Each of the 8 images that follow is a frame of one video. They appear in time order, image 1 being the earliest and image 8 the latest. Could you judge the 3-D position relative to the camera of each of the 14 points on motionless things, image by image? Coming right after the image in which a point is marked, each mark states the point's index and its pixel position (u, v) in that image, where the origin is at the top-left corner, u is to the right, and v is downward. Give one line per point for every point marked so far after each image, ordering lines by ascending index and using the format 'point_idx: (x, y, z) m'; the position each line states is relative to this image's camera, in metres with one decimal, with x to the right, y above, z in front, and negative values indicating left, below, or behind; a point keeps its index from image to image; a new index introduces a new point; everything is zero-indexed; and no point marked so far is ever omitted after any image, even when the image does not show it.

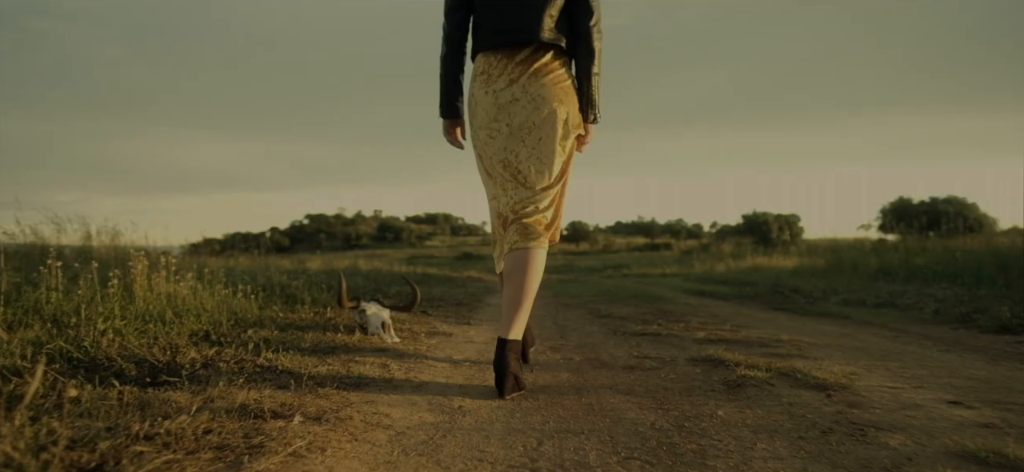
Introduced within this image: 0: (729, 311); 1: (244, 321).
0: (+2.2, -0.8, +6.7) m
1: (-1.8, -0.6, +4.4) m
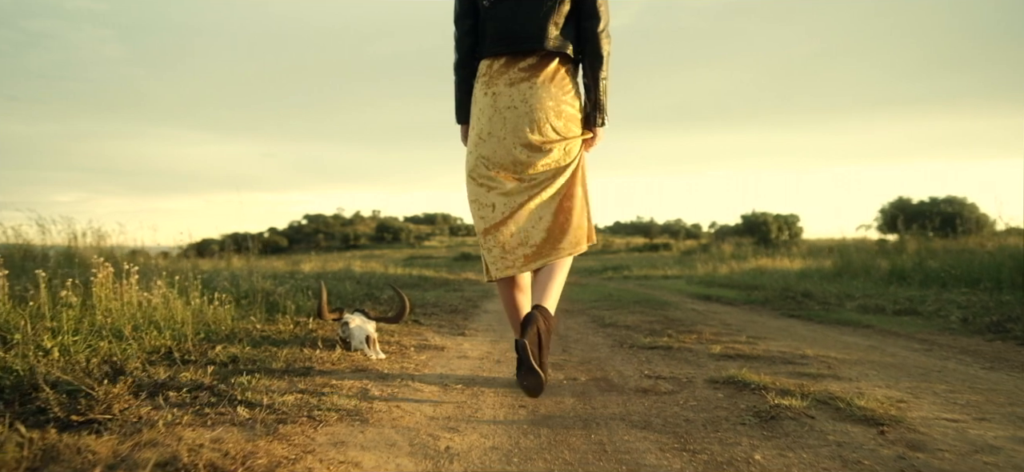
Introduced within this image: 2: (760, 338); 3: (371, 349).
0: (+2.2, -0.8, +6.3) m
1: (-1.8, -0.6, +4.0) m
2: (+1.8, -0.7, +4.8) m
3: (-0.8, -0.7, +3.8) m
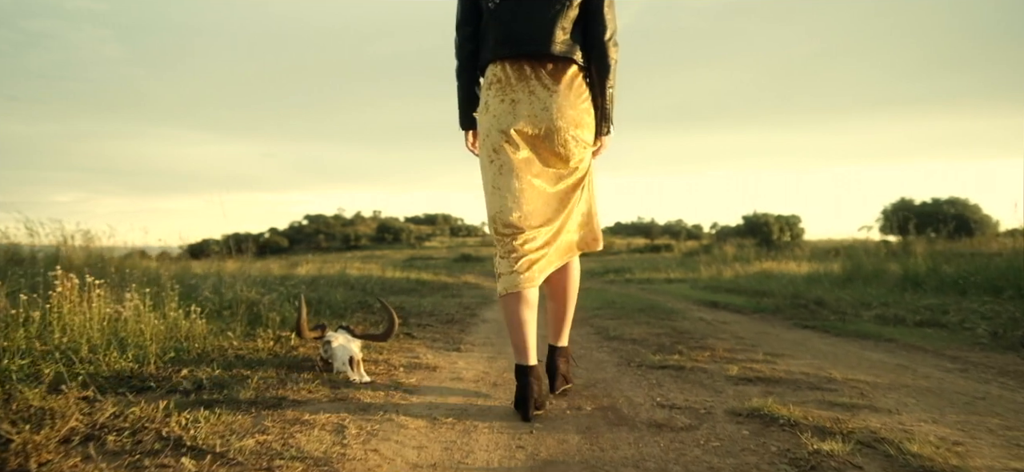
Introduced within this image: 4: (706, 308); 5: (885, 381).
0: (+2.2, -0.9, +6.0) m
1: (-1.8, -0.7, +3.6) m
2: (+1.8, -0.8, +4.4) m
3: (-0.8, -0.7, +3.5) m
4: (+2.5, -1.0, +8.6) m
5: (+2.0, -0.8, +3.5) m
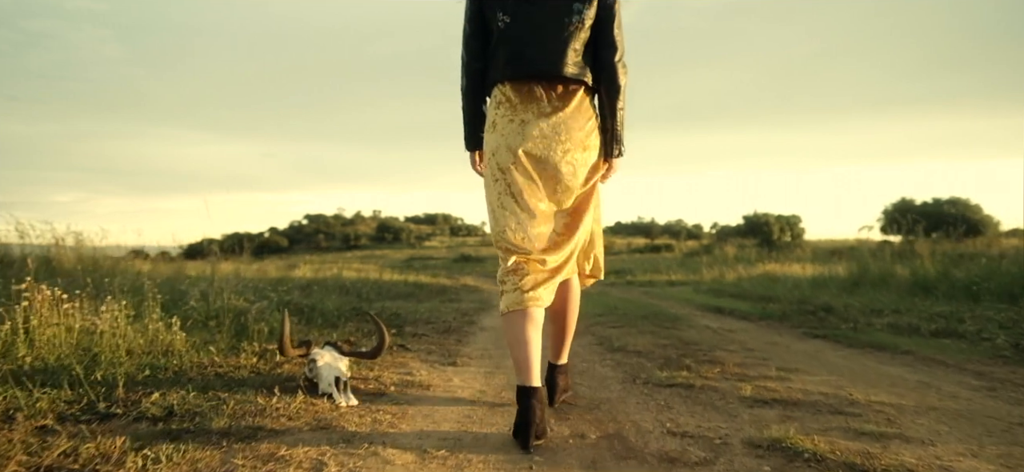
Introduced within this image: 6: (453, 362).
0: (+2.2, -0.9, +5.8) m
1: (-1.8, -0.7, +3.4) m
2: (+1.8, -0.9, +4.2) m
3: (-0.8, -0.8, +3.2) m
4: (+2.5, -1.0, +8.4) m
5: (+2.0, -0.8, +3.2) m
6: (-0.4, -0.9, +4.6) m
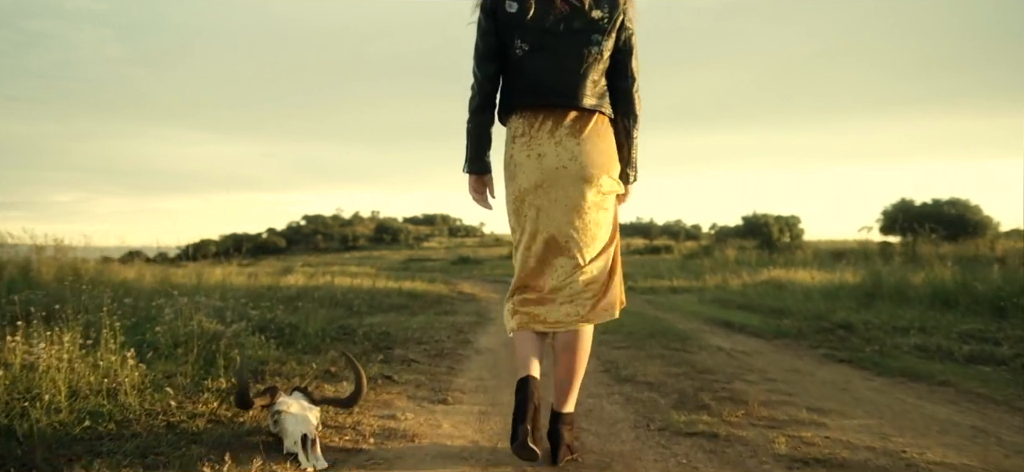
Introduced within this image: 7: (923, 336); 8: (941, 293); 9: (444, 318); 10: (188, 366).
0: (+2.2, -1.1, +5.3) m
1: (-1.8, -0.9, +2.9) m
2: (+1.8, -1.0, +3.7) m
3: (-0.9, -0.9, +2.8) m
4: (+2.5, -1.1, +7.9) m
5: (+1.9, -1.0, +2.8) m
6: (-0.4, -1.0, +4.1) m
7: (+3.9, -1.0, +6.3) m
8: (+5.8, -0.8, +8.9) m
9: (-1.0, -1.2, +9.6) m
10: (-2.1, -0.8, +4.3) m
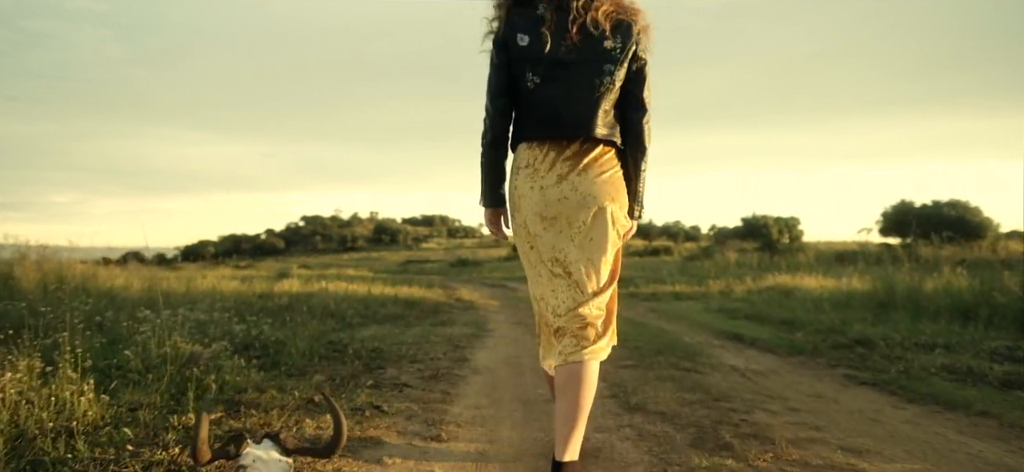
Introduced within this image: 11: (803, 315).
0: (+2.2, -1.2, +4.9) m
1: (-1.8, -1.0, +2.5) m
2: (+1.8, -1.1, +3.3) m
3: (-0.8, -1.0, +2.4) m
4: (+2.5, -1.3, +7.5) m
5: (+1.9, -1.1, +2.4) m
6: (-0.4, -1.1, +3.7) m
7: (+3.9, -1.1, +5.9) m
8: (+5.8, -0.9, +8.5) m
9: (-1.0, -1.3, +9.2) m
10: (-2.1, -0.9, +3.9) m
11: (+4.2, -1.1, +9.5) m
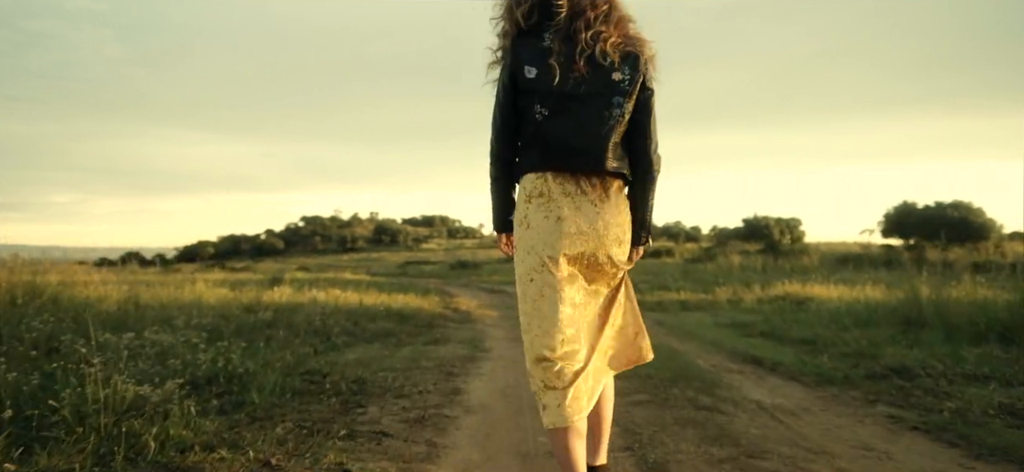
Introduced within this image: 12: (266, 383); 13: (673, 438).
0: (+2.1, -1.3, +4.2) m
1: (-1.9, -1.1, +1.9) m
2: (+1.7, -1.3, +2.6) m
3: (-0.9, -1.2, +1.7) m
4: (+2.5, -1.4, +6.9) m
5: (+1.9, -1.2, +1.7) m
6: (-0.4, -1.3, +3.0) m
7: (+3.9, -1.2, +5.2) m
8: (+5.8, -1.0, +7.8) m
9: (-1.0, -1.5, +8.5) m
10: (-2.1, -1.1, +3.2) m
11: (+4.2, -1.3, +8.8) m
12: (-2.0, -1.2, +5.4) m
13: (+1.0, -1.3, +4.2) m
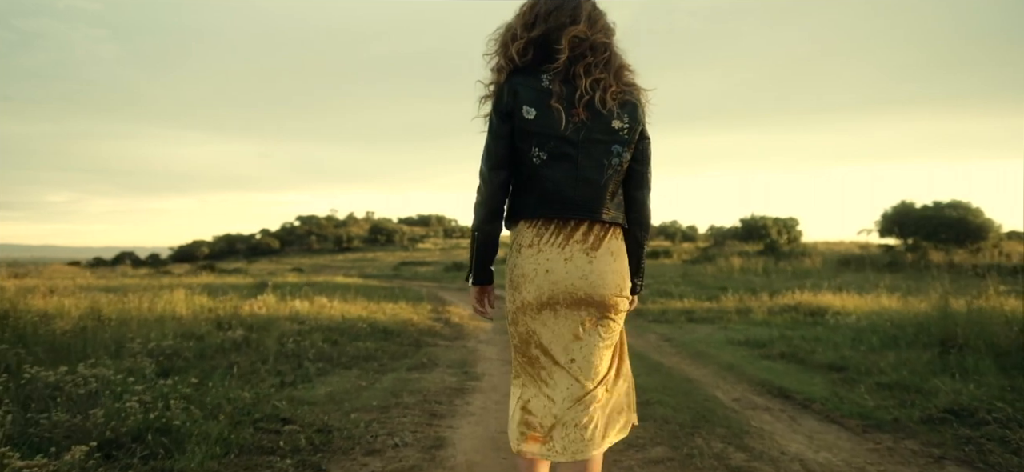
0: (+2.1, -1.5, +3.3) m
1: (-1.9, -1.3, +0.9) m
2: (+1.7, -1.4, +1.7) m
3: (-0.9, -1.3, +0.7) m
4: (+2.4, -1.6, +5.9) m
5: (+1.9, -1.4, +0.8) m
6: (-0.5, -1.4, +2.1) m
7: (+3.8, -1.4, +4.3) m
8: (+5.7, -1.2, +6.9) m
9: (-1.1, -1.6, +7.6) m
10: (-2.2, -1.3, +2.3) m
11: (+4.1, -1.5, +7.9) m
12: (-2.0, -1.3, +4.4) m
13: (+1.0, -1.5, +3.3) m
